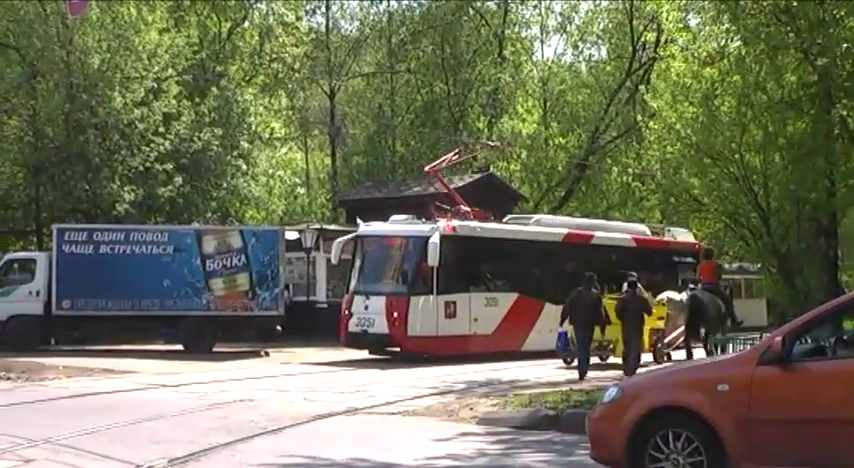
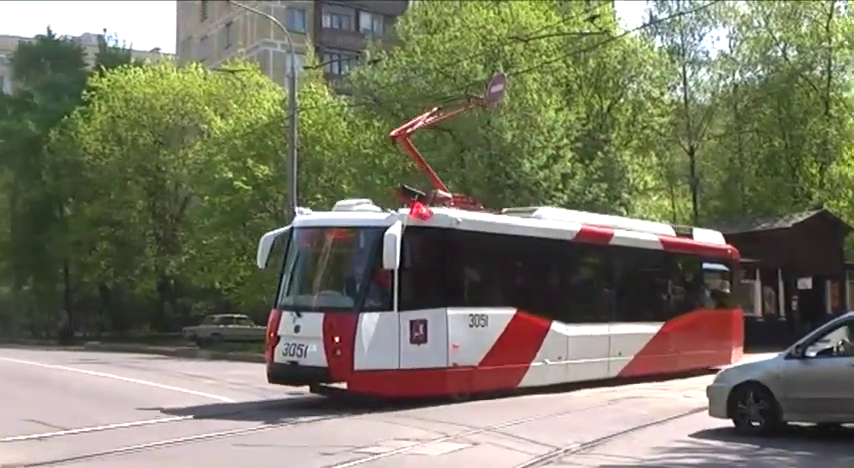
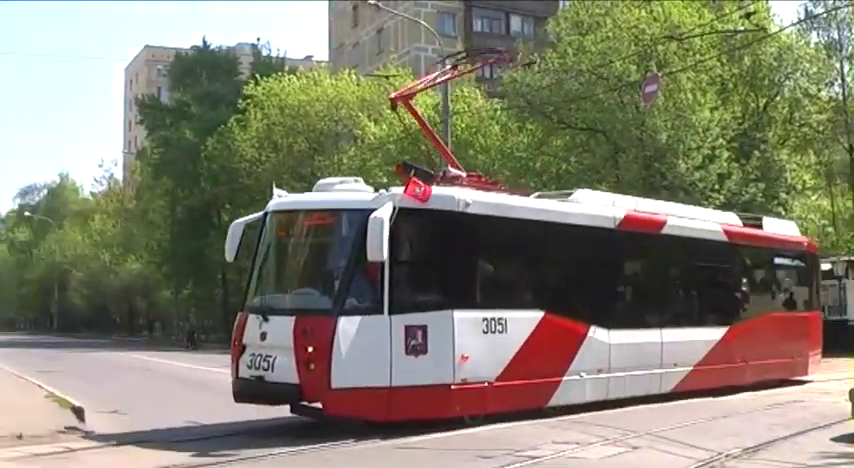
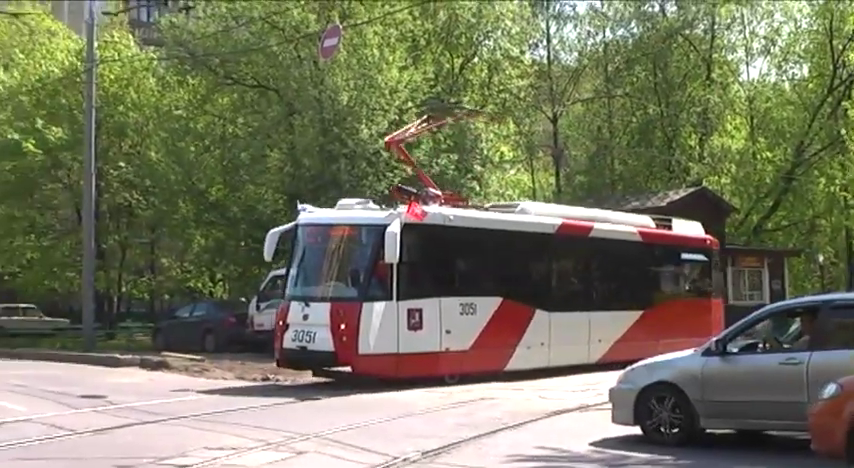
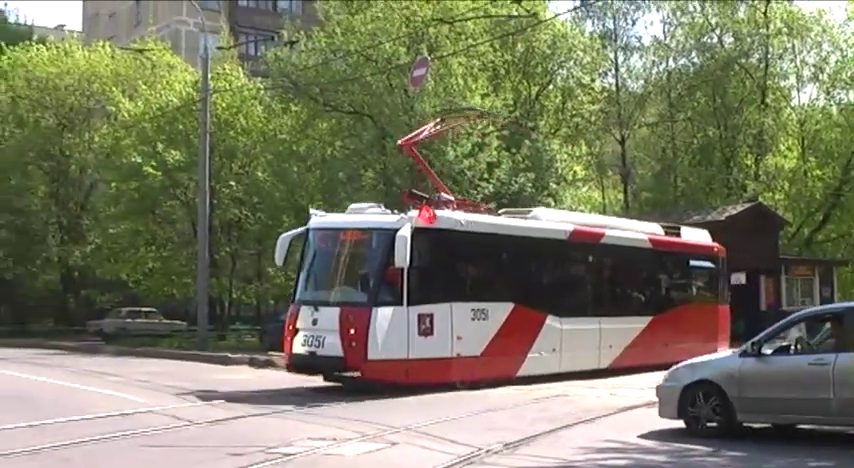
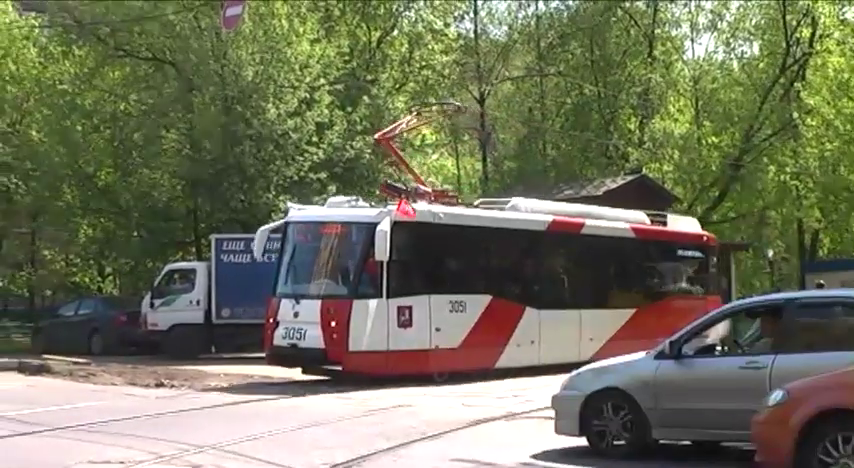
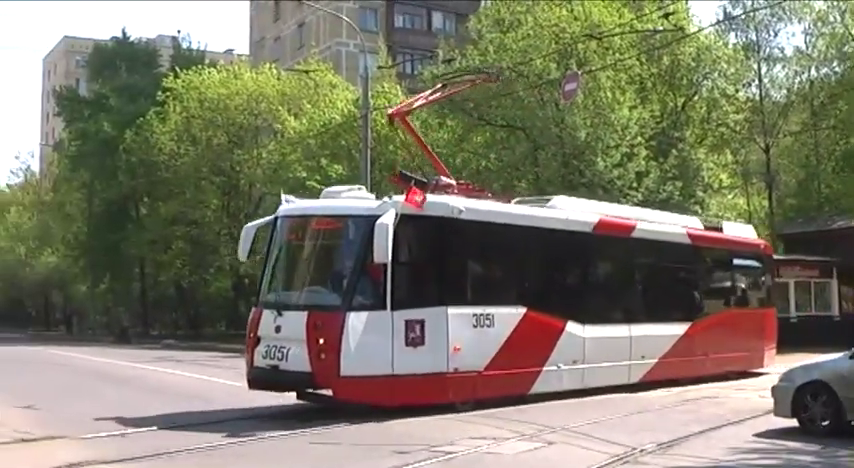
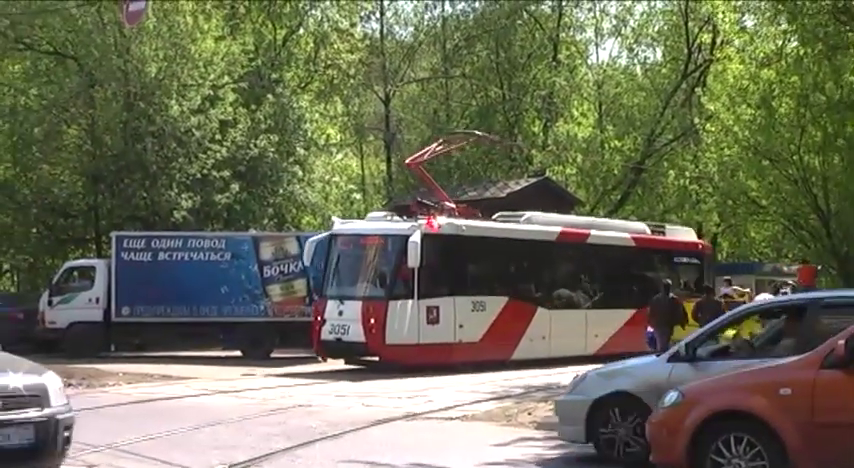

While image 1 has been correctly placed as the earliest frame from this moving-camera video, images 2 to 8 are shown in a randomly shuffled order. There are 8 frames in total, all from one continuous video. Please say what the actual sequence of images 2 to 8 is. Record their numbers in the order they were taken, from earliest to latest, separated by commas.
8, 6, 4, 5, 2, 7, 3
